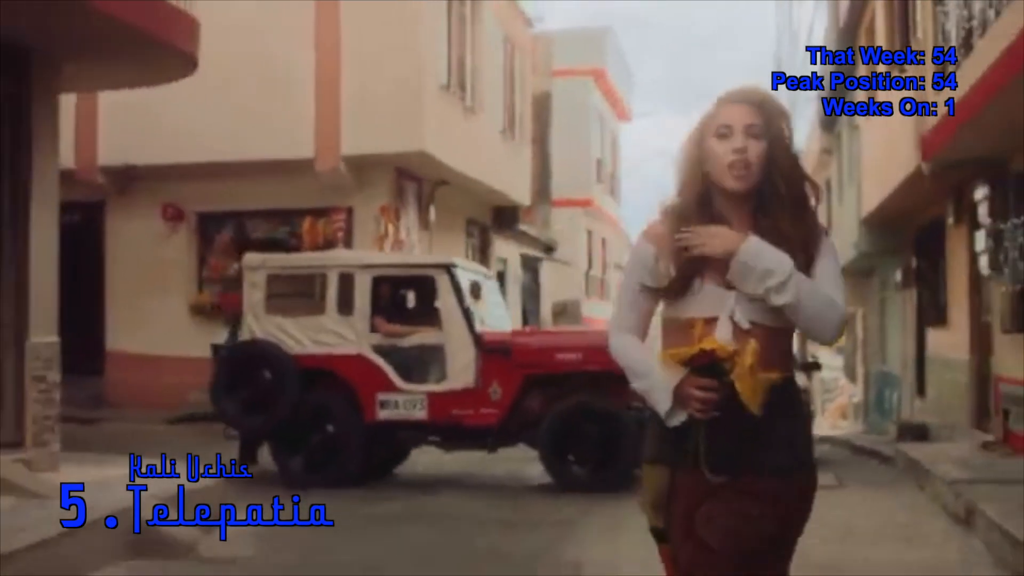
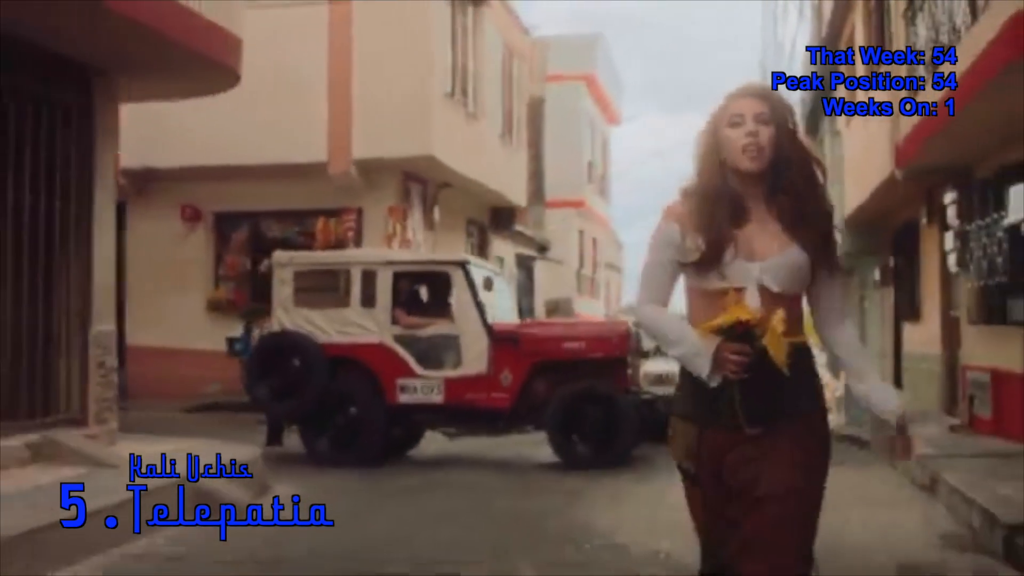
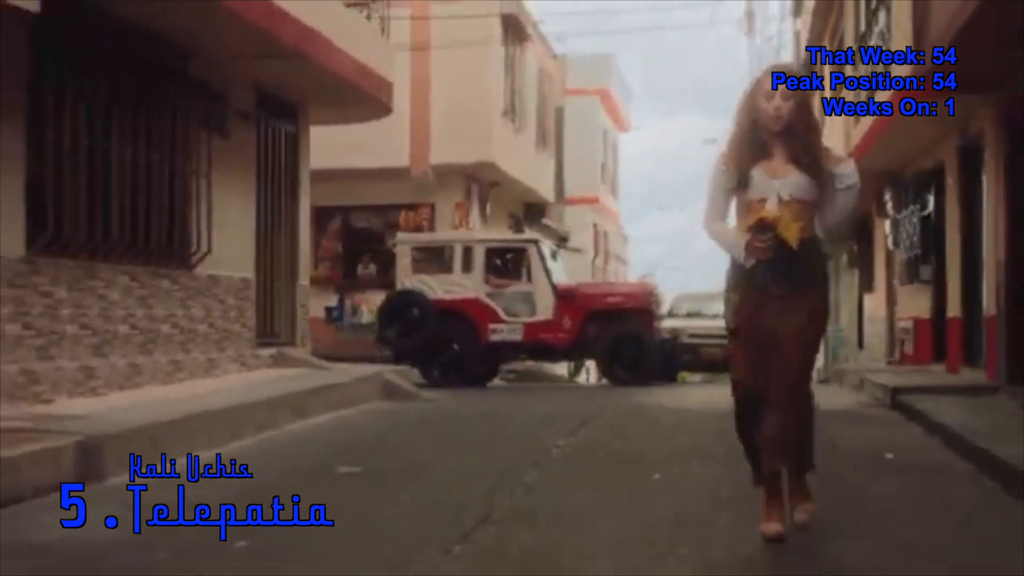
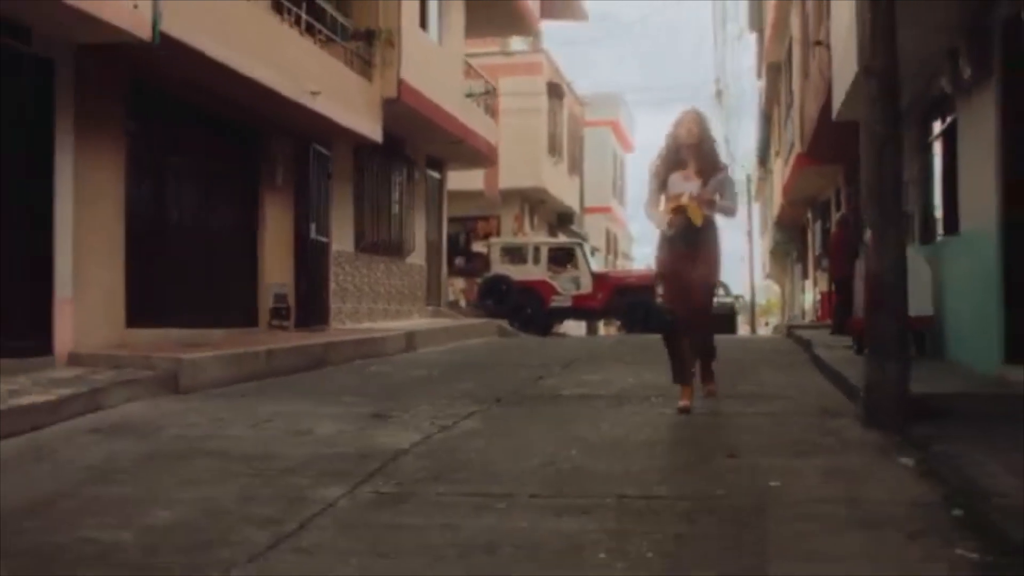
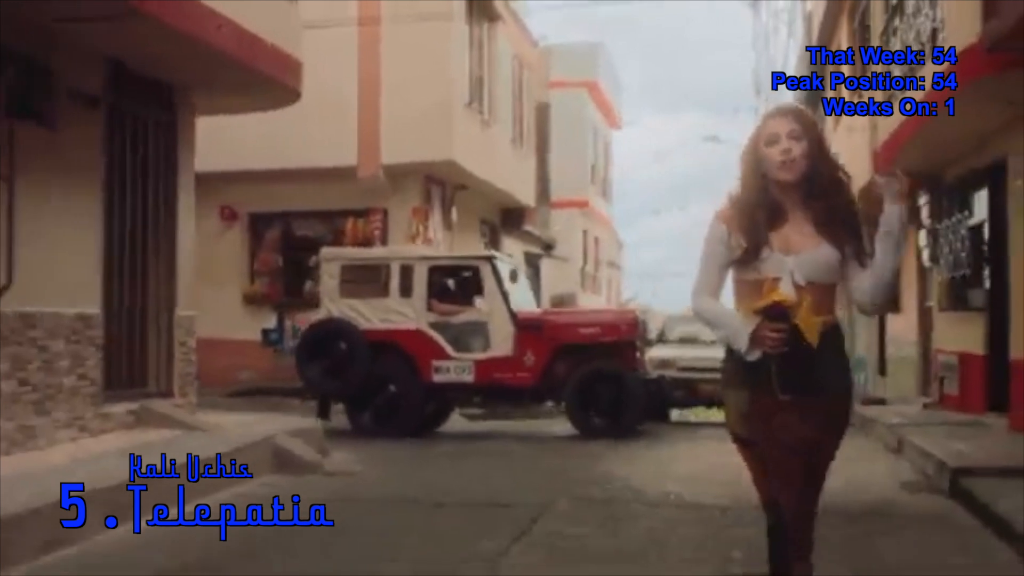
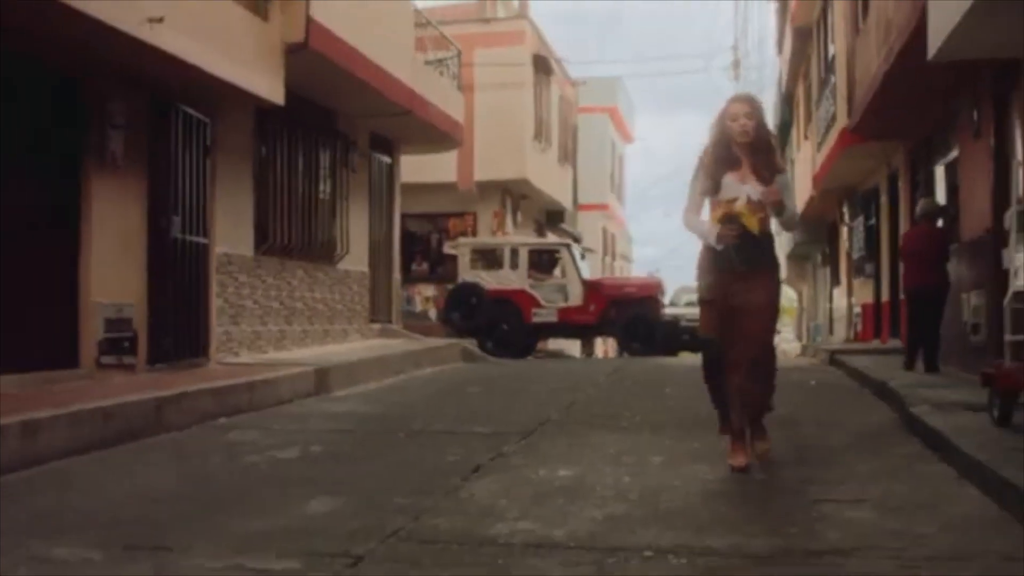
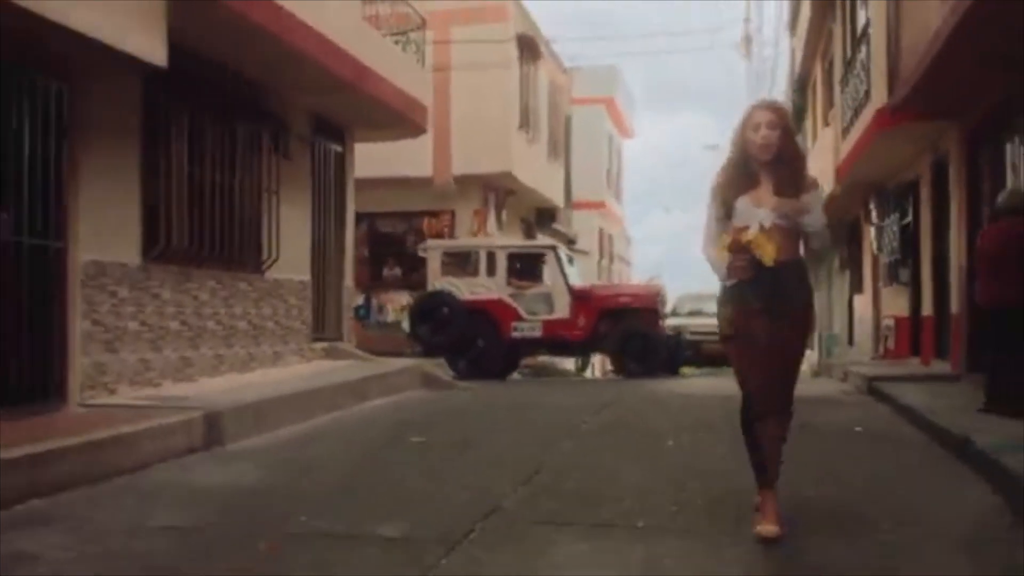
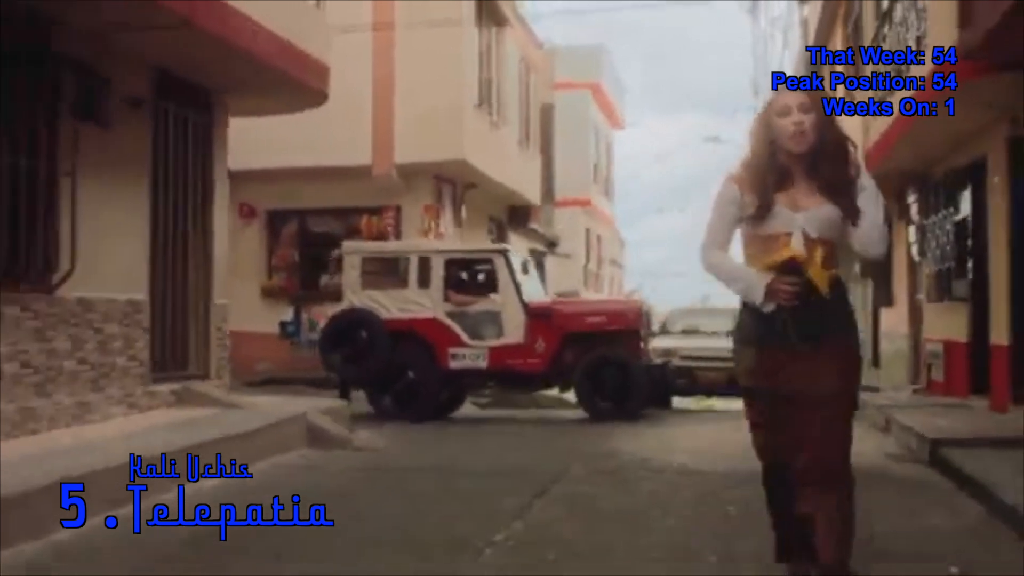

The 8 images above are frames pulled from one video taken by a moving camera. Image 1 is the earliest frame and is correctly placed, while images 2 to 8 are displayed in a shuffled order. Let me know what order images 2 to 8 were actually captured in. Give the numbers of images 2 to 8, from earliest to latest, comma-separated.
2, 5, 8, 3, 7, 6, 4
